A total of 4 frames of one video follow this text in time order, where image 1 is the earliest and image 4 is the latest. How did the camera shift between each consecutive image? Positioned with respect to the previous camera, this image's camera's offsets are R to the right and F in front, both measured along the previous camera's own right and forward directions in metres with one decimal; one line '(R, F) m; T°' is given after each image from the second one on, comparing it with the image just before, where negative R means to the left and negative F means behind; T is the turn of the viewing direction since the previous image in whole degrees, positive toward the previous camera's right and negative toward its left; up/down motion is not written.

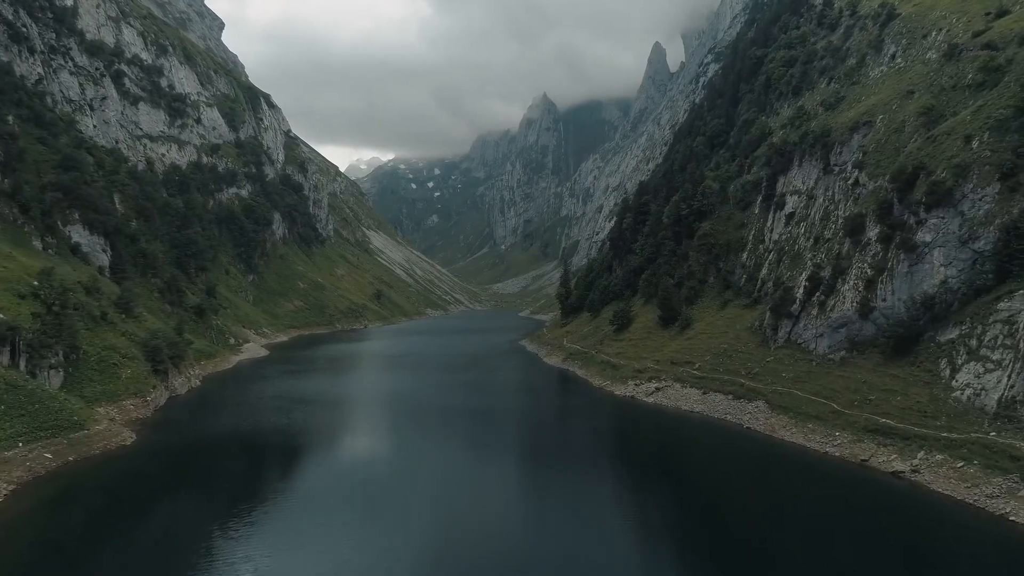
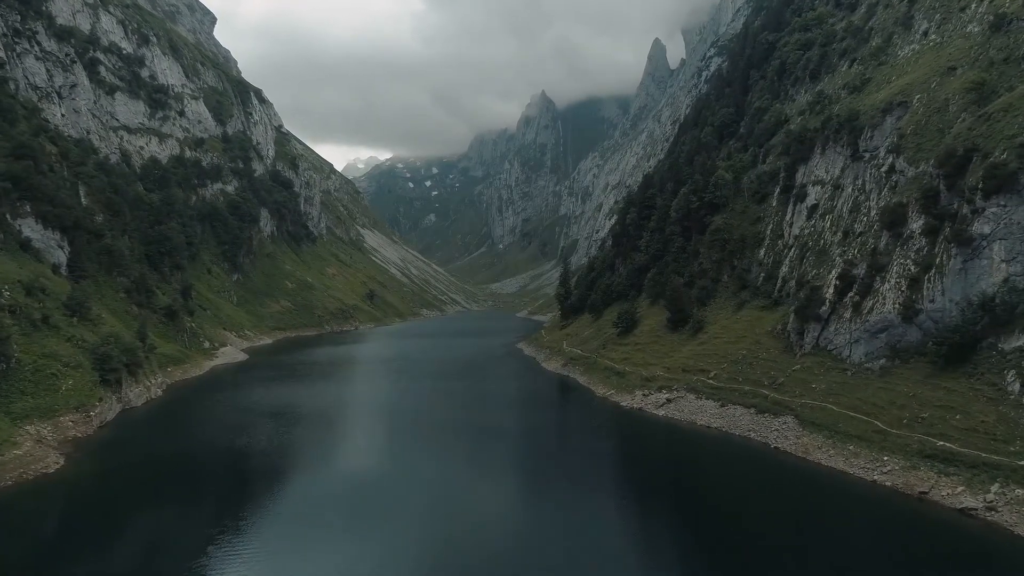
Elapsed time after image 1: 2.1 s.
(+0.4, +7.0) m; 0°
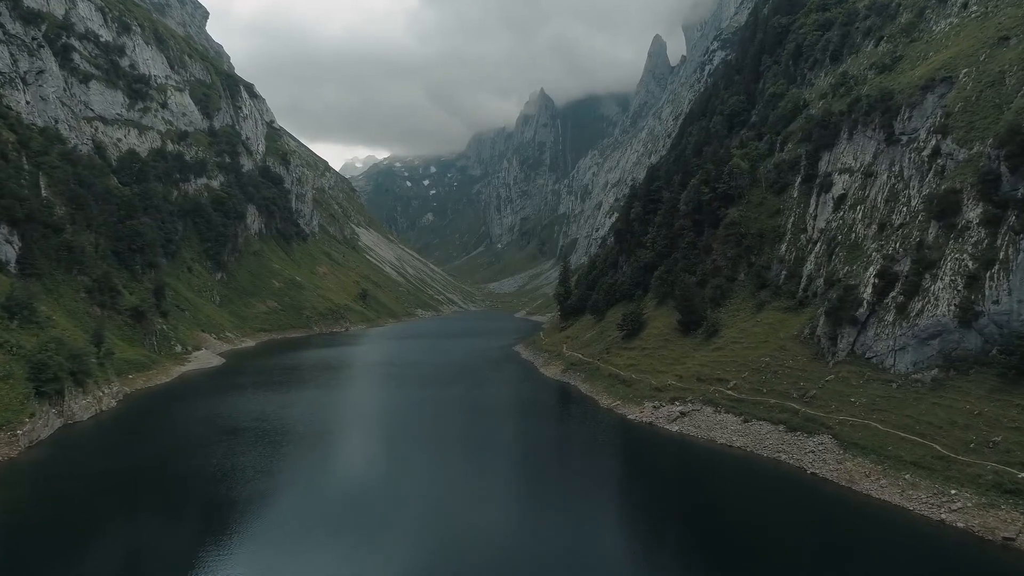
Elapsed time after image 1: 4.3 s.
(+0.5, +6.9) m; 0°
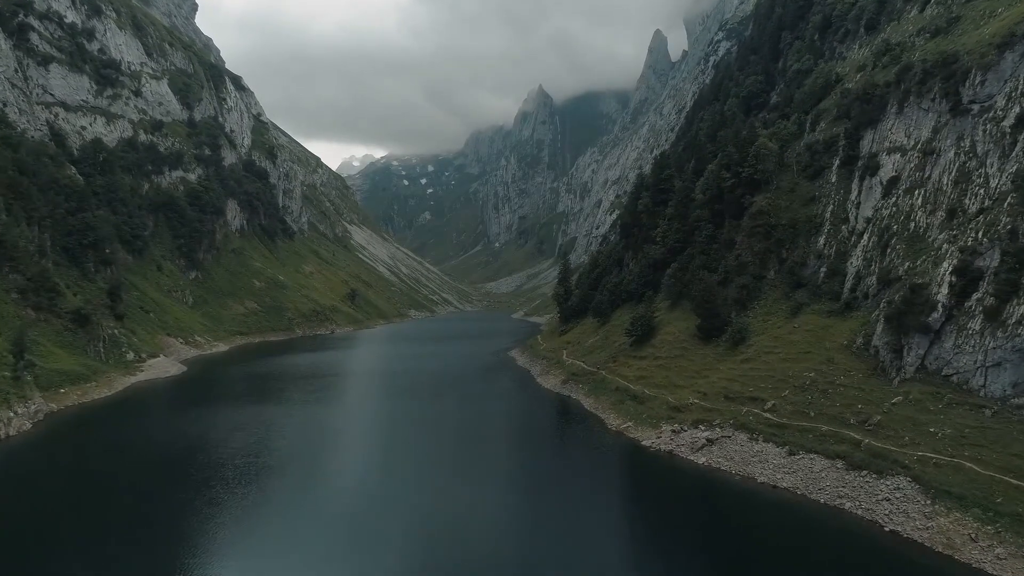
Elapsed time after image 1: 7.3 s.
(+0.7, +9.7) m; 0°
